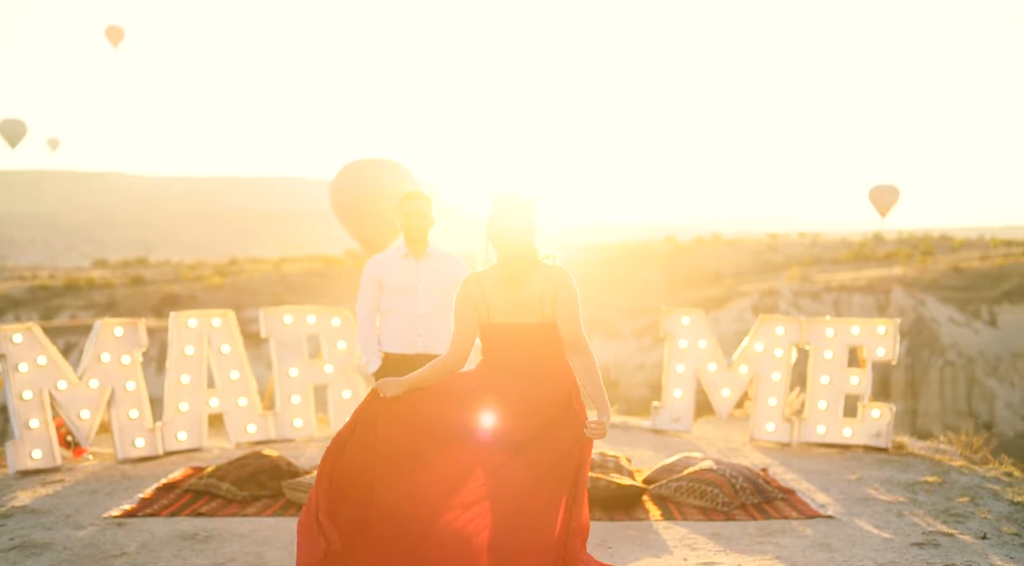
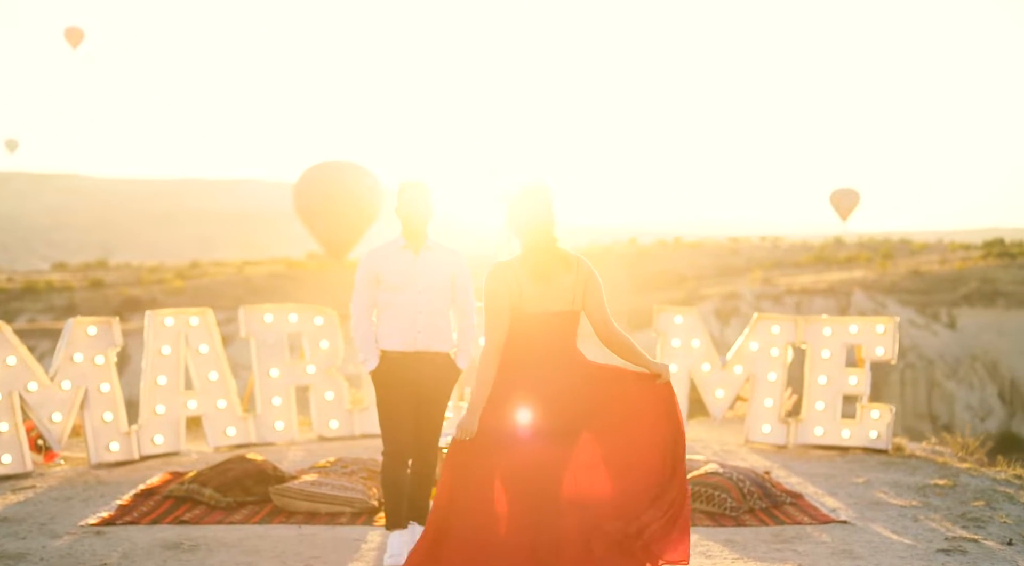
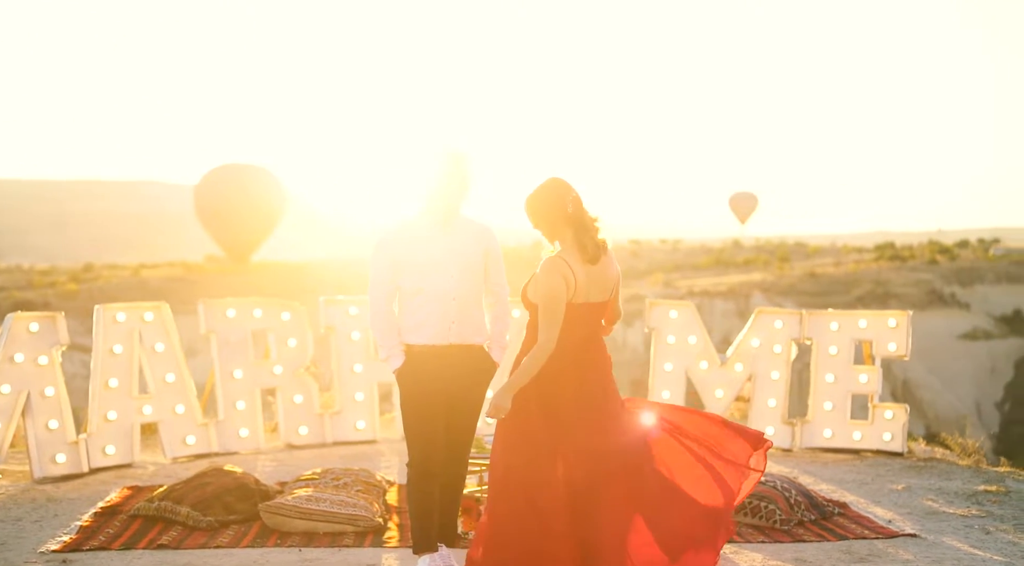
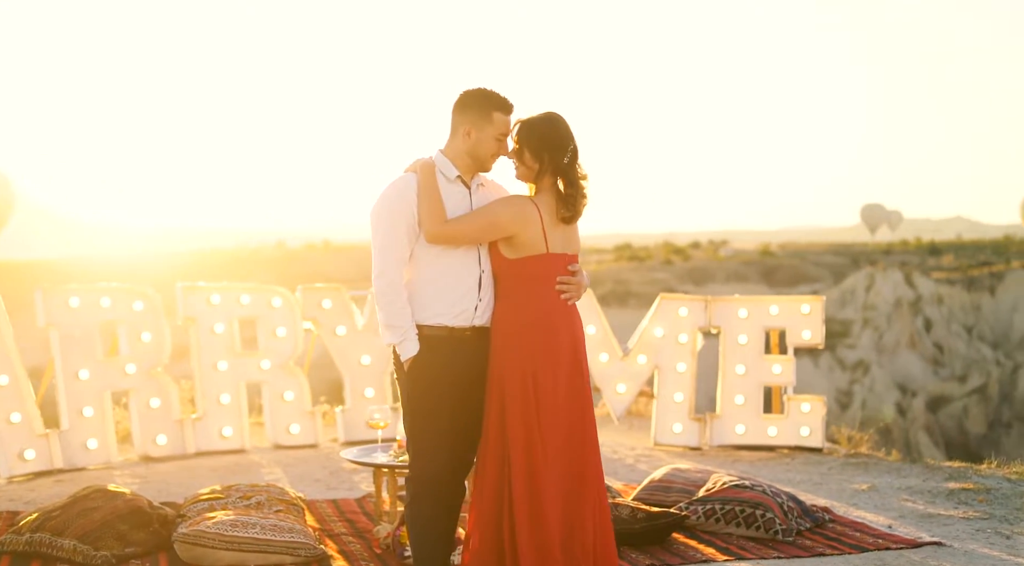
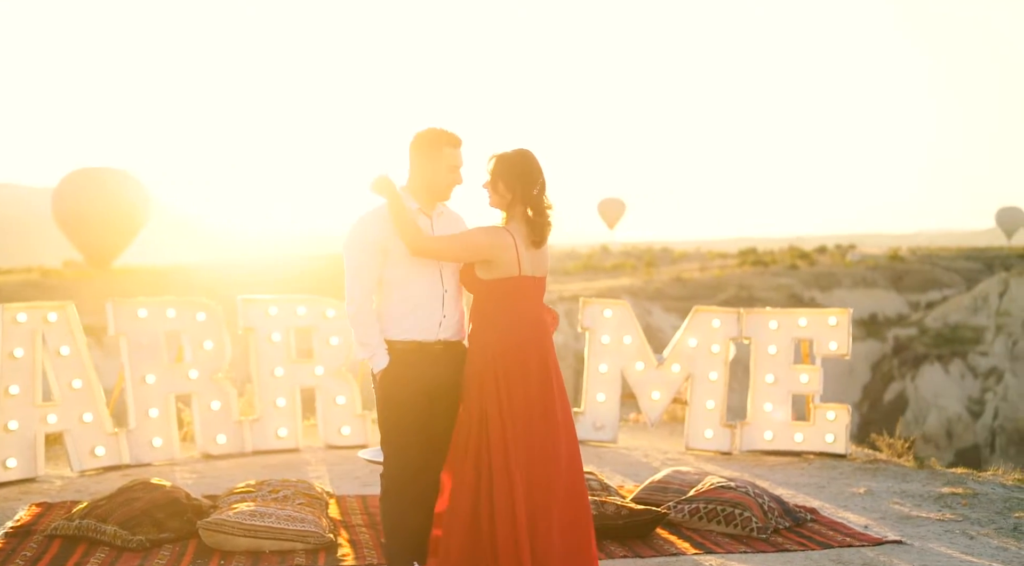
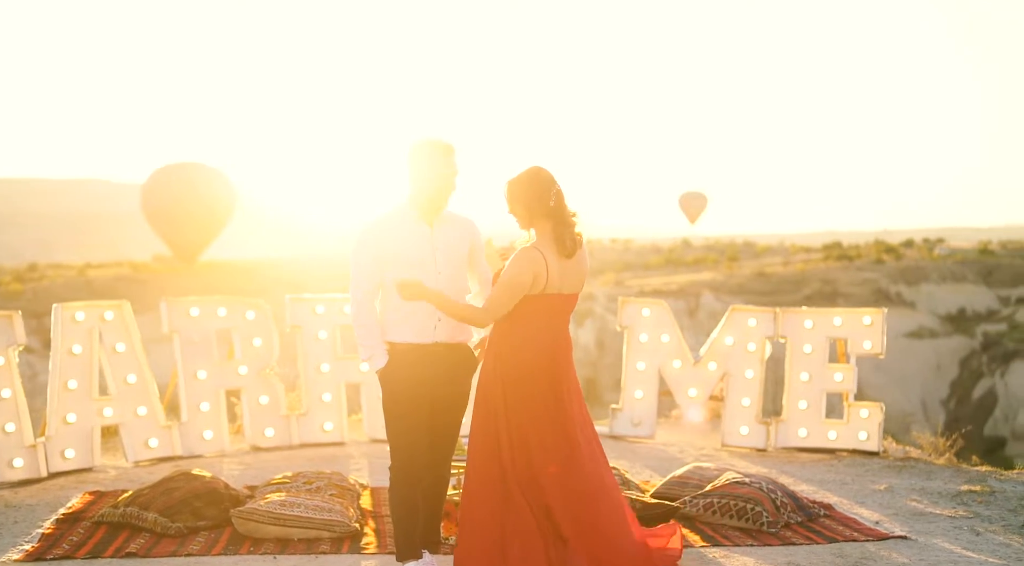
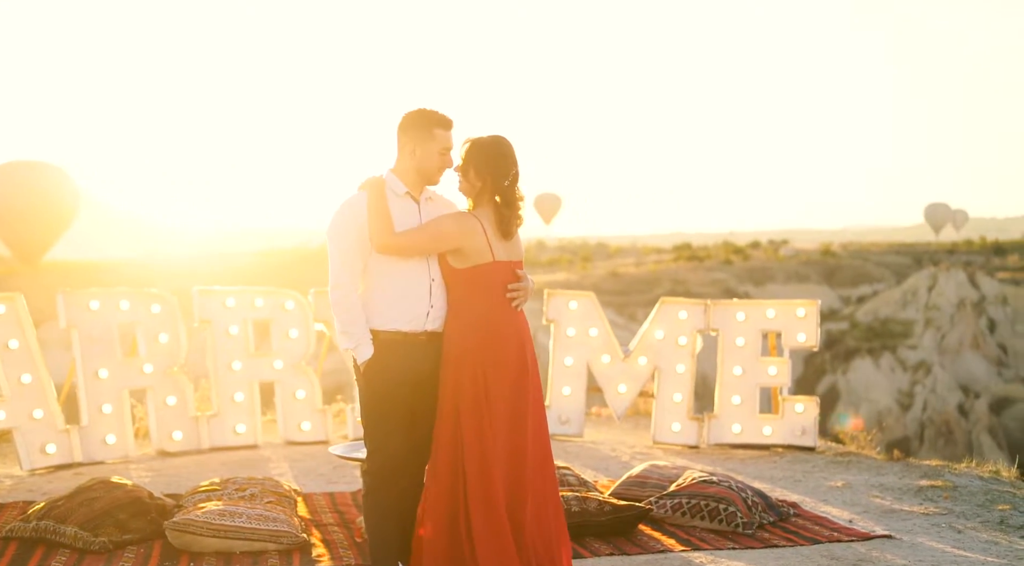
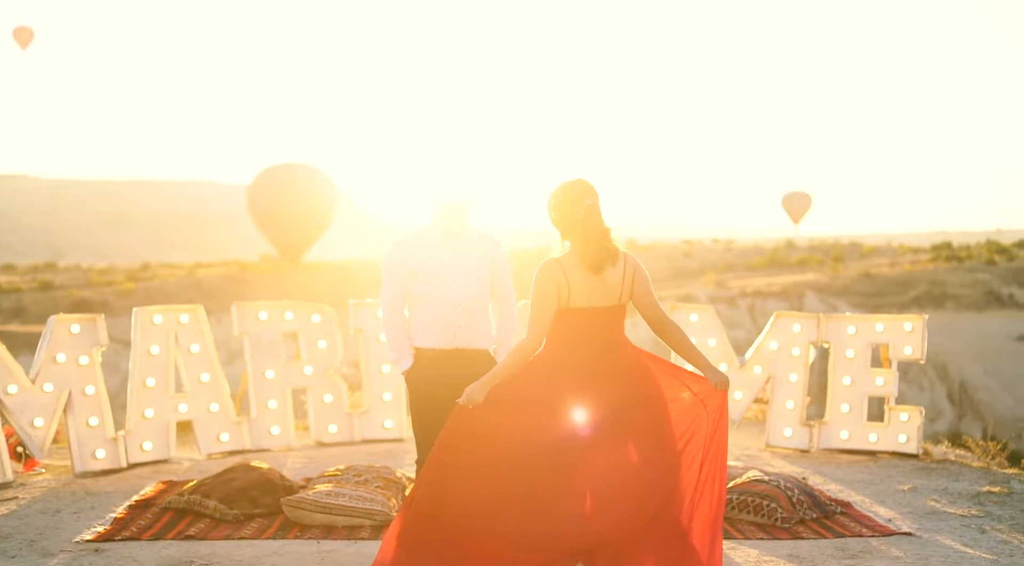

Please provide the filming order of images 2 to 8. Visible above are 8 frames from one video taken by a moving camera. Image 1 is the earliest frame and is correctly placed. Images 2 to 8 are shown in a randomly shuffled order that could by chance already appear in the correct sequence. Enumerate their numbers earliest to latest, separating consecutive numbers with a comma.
2, 8, 3, 6, 5, 7, 4
